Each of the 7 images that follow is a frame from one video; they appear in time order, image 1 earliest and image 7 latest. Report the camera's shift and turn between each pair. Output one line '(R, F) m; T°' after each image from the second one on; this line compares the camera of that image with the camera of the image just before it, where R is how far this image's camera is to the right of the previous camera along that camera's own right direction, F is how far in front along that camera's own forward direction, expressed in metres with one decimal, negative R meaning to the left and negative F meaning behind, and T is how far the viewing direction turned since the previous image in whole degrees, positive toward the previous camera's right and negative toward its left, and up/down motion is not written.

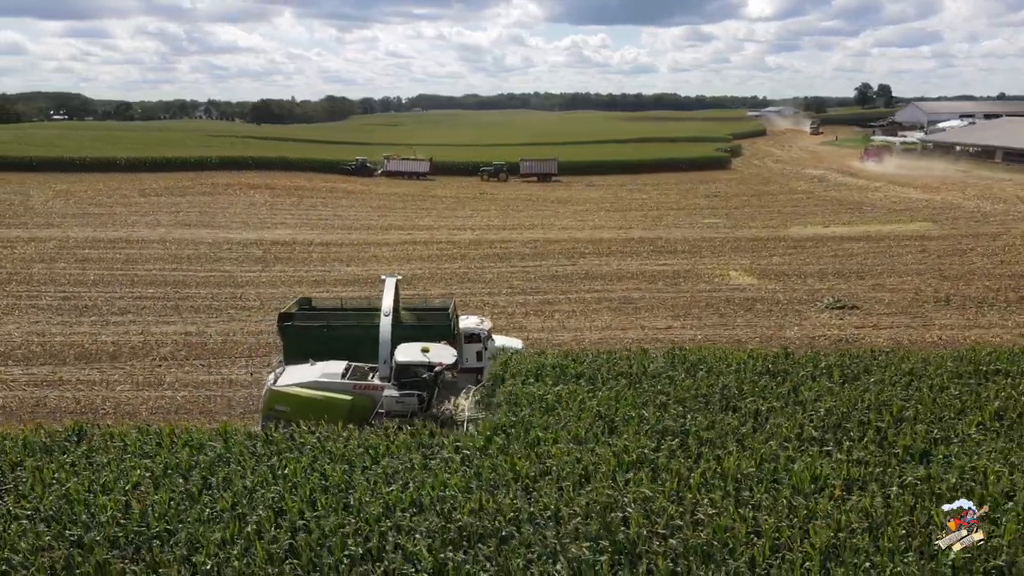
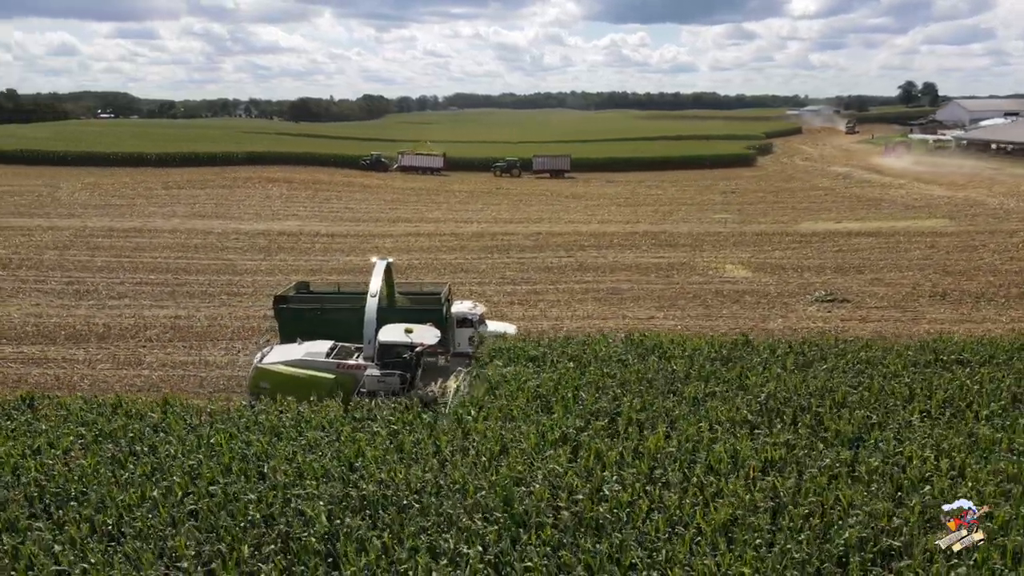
(+1.2, 0.0) m; -3°
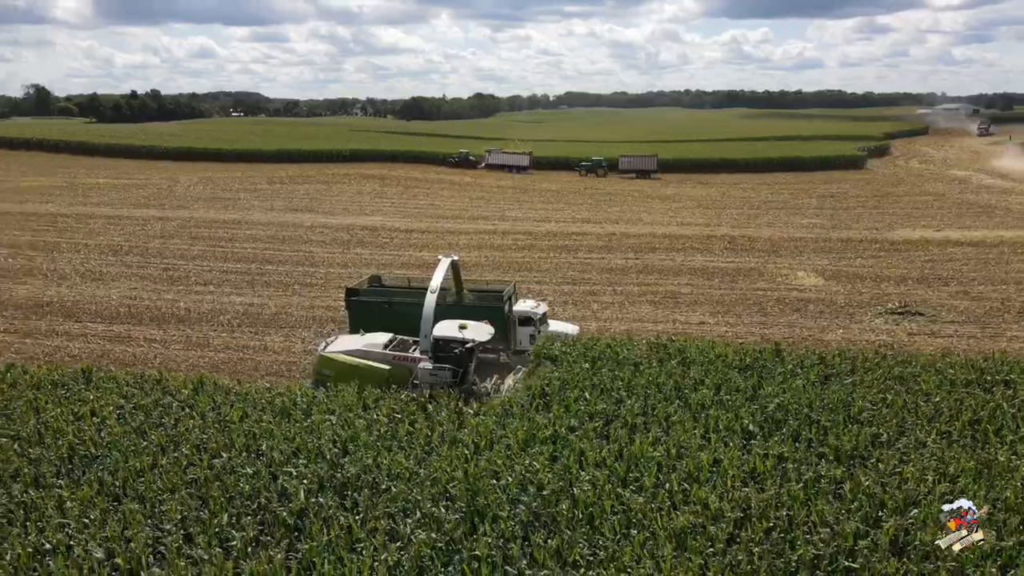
(+1.2, -0.1) m; -8°
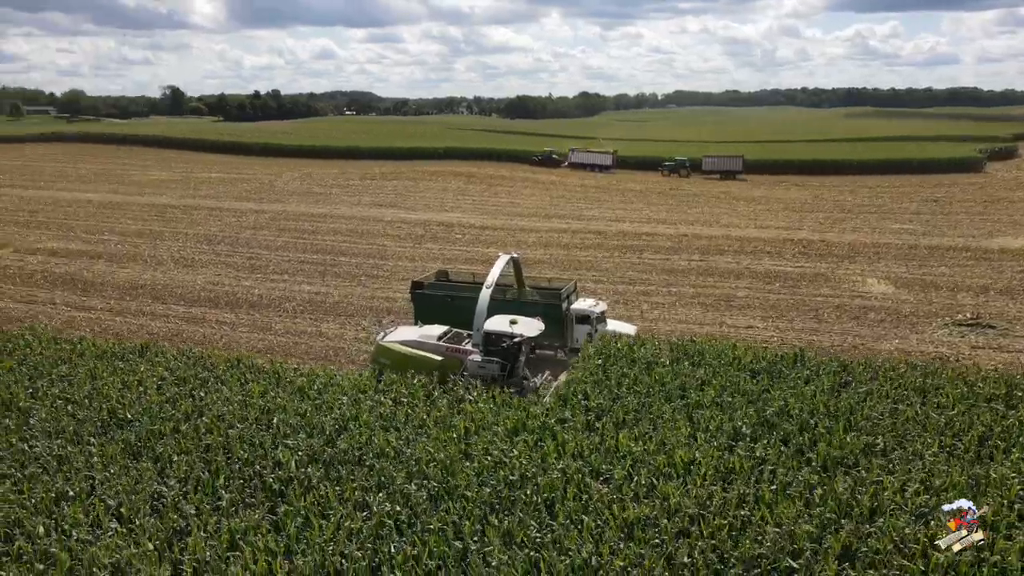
(+1.2, -0.3) m; -8°
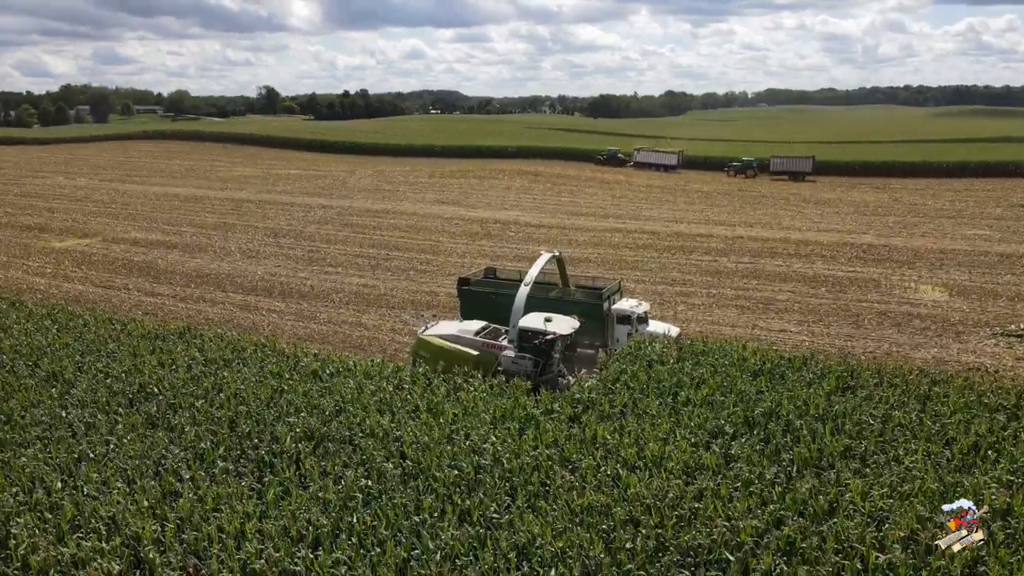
(+1.1, -0.3) m; -6°
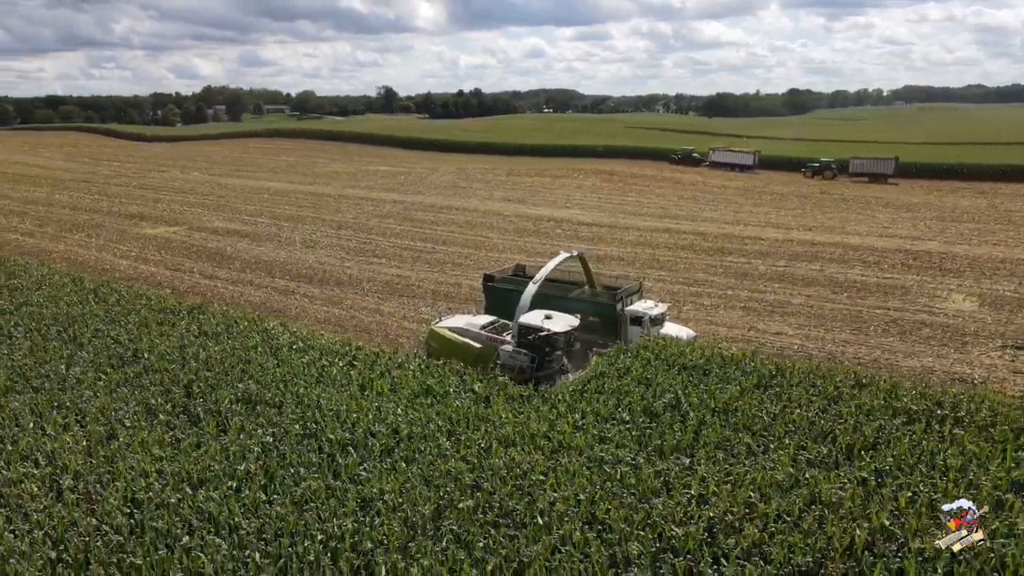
(+2.5, -0.6) m; -8°
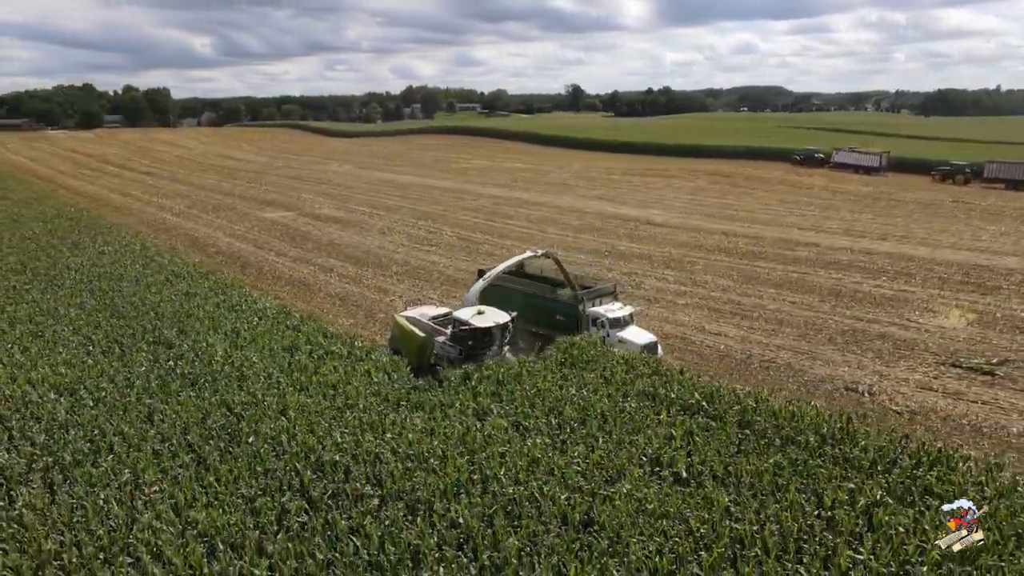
(+5.2, -0.9) m; -14°
